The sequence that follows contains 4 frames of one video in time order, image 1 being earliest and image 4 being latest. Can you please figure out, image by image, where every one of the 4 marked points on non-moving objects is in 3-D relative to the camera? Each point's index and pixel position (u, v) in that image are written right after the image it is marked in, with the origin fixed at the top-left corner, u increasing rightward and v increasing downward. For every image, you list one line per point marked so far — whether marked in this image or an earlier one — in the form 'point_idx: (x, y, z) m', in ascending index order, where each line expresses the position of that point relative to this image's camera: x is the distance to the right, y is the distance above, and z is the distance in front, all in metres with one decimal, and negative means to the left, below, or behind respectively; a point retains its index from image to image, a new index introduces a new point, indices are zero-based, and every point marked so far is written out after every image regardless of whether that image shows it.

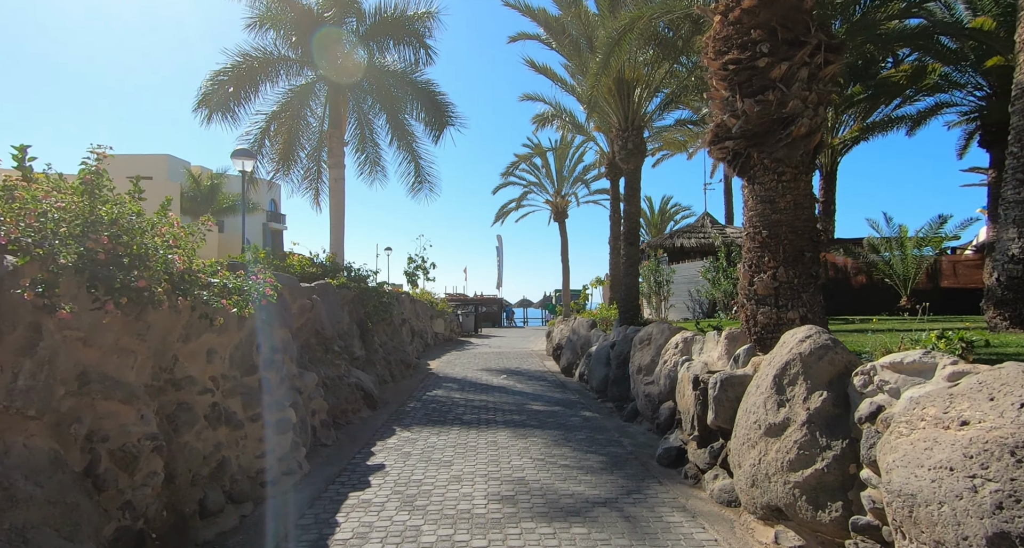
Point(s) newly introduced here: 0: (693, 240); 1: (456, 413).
0: (+5.9, +1.1, +19.4) m
1: (-0.8, -2.0, +8.7) m
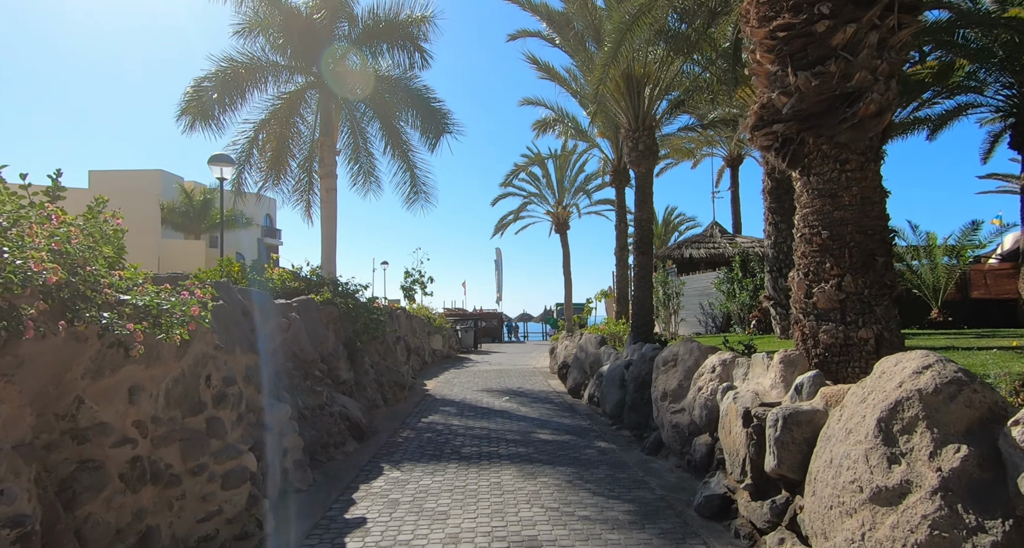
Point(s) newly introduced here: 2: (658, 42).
0: (+5.9, +0.8, +18.6) m
1: (-0.8, -2.2, +7.7) m
2: (+2.3, +3.7, +9.6) m
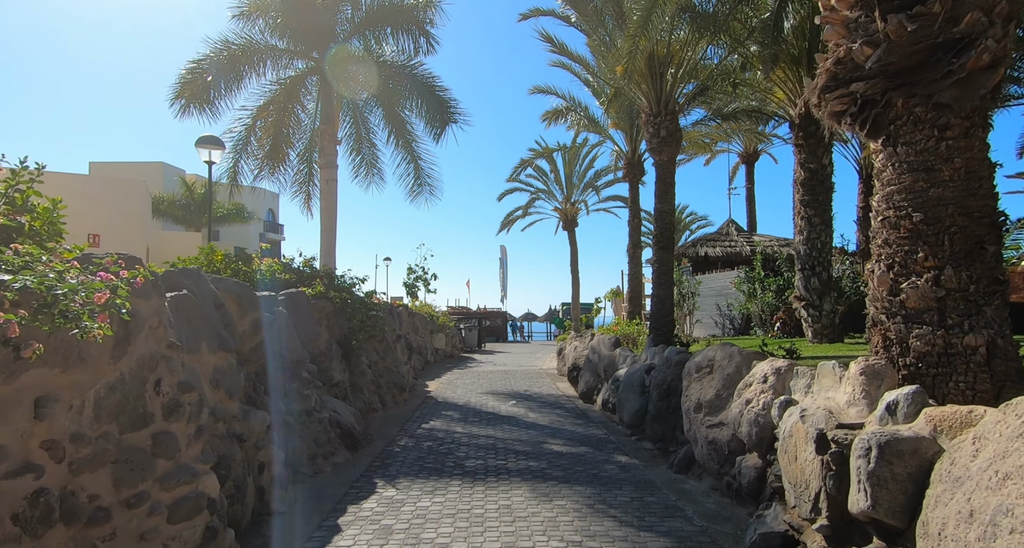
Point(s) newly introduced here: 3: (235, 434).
0: (+6.1, +0.8, +17.8) m
1: (-0.6, -2.1, +6.9) m
2: (+2.5, +3.8, +8.8) m
3: (-2.1, -1.2, +4.6) m
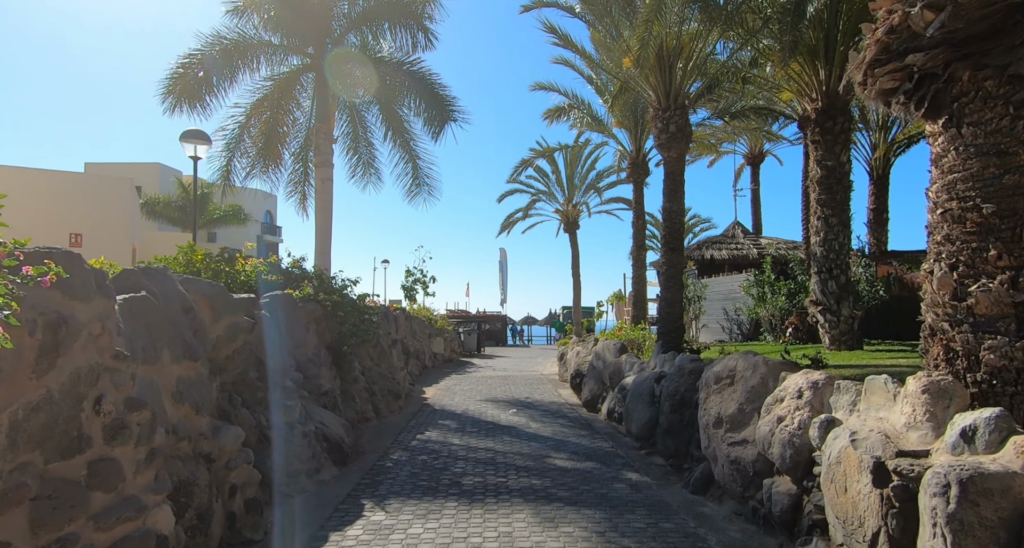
0: (+6.1, +0.7, +17.3) m
1: (-0.6, -2.1, +6.4) m
2: (+2.5, +3.7, +8.3) m
3: (-2.1, -1.2, +4.1) m
